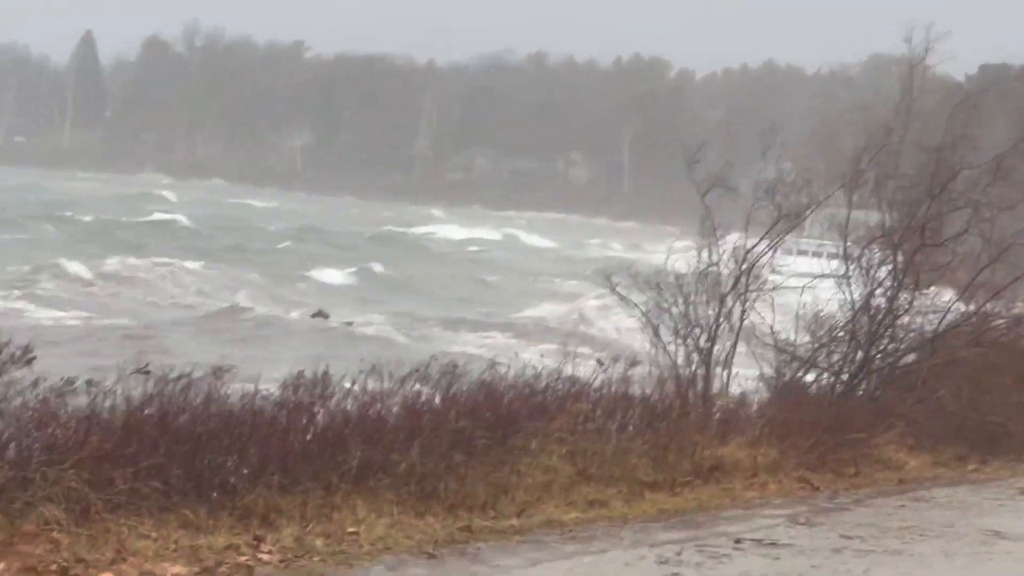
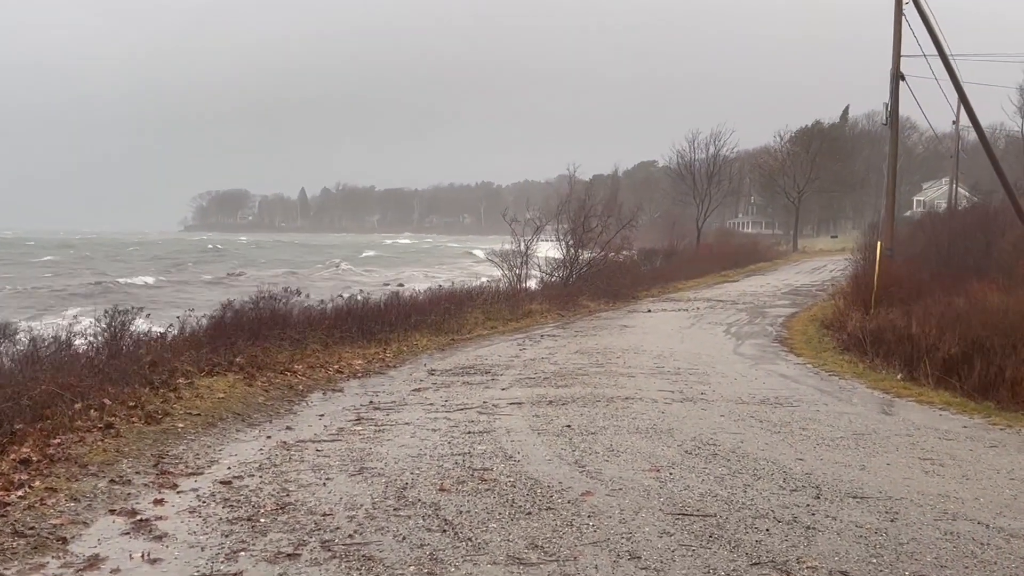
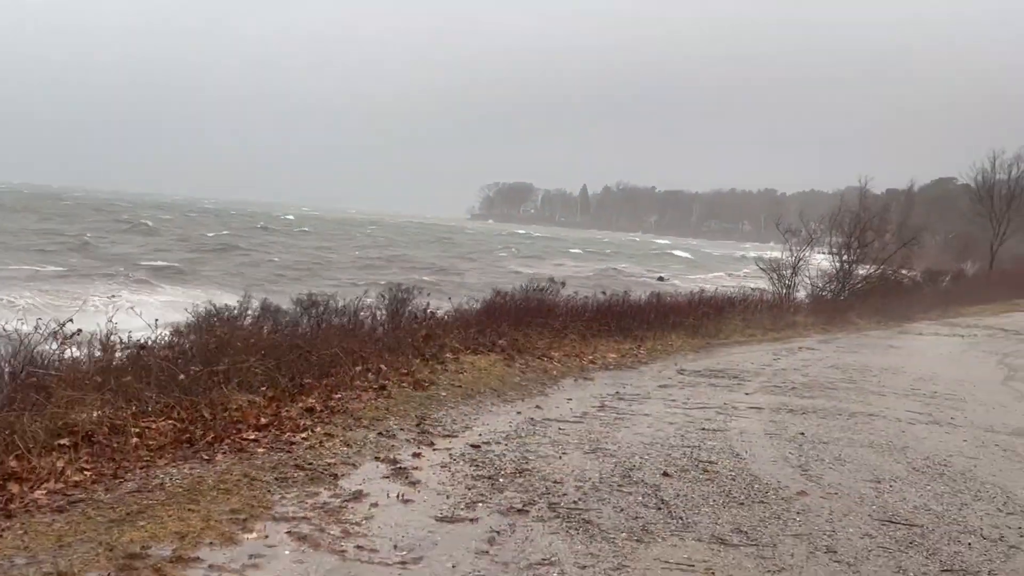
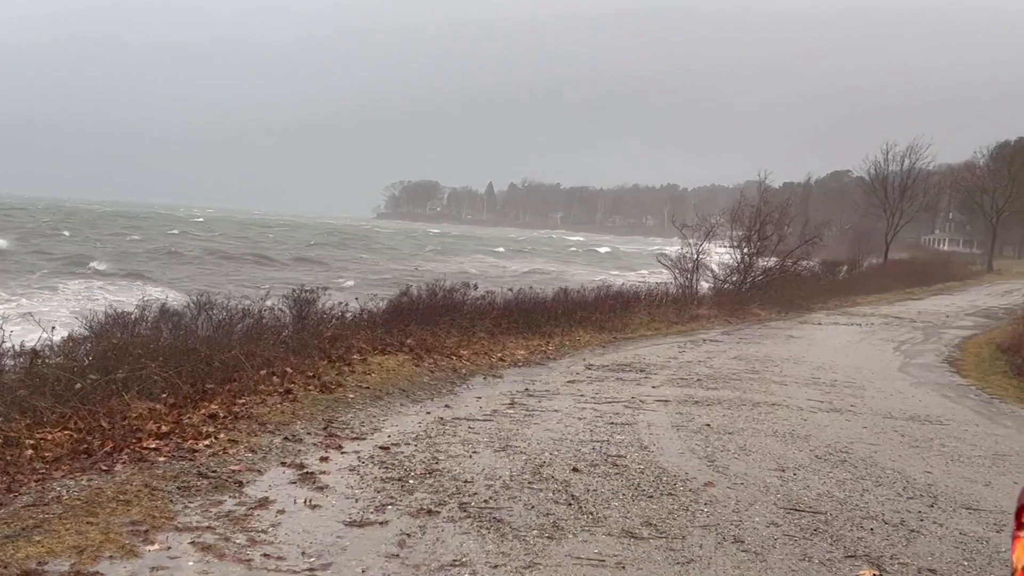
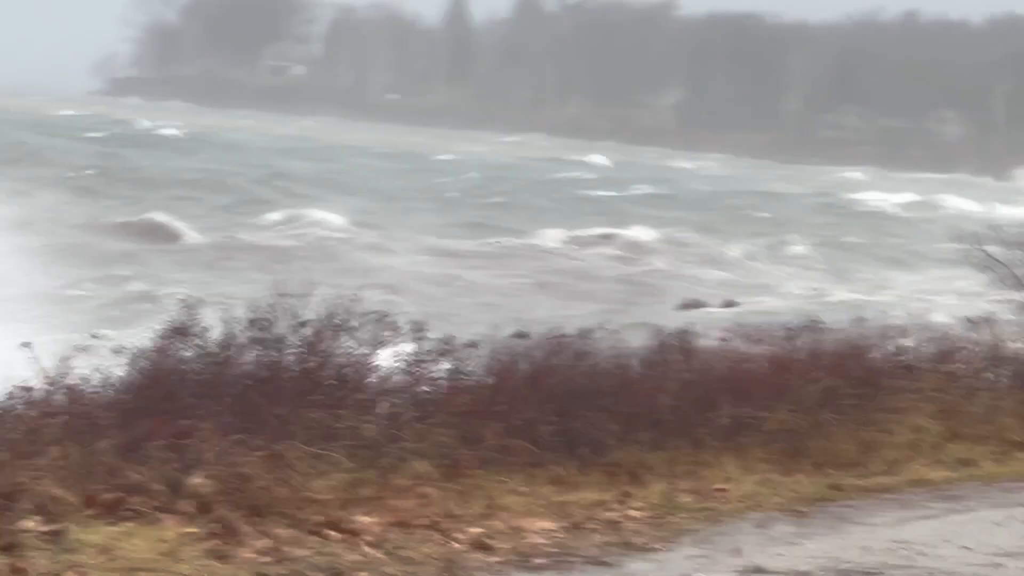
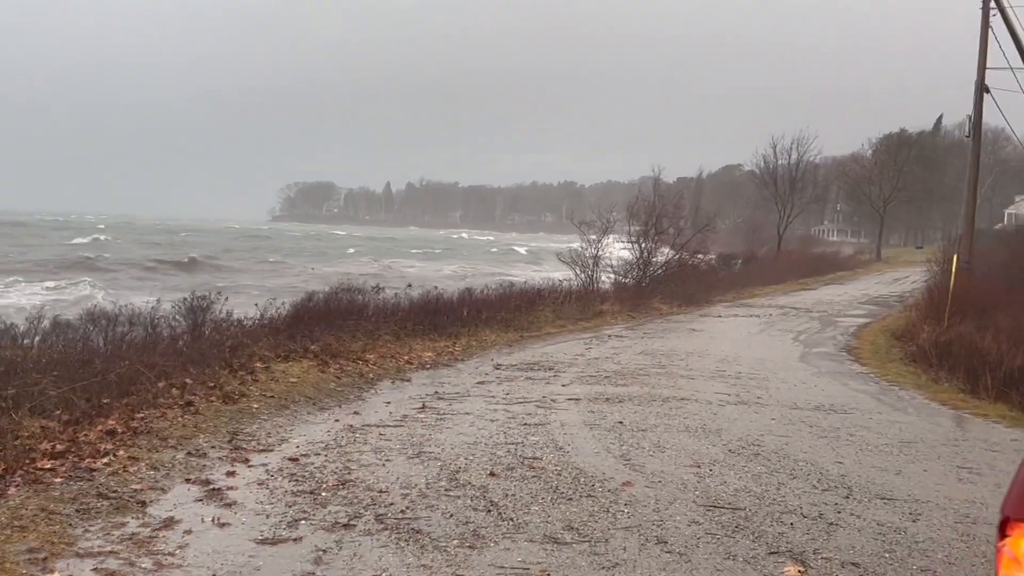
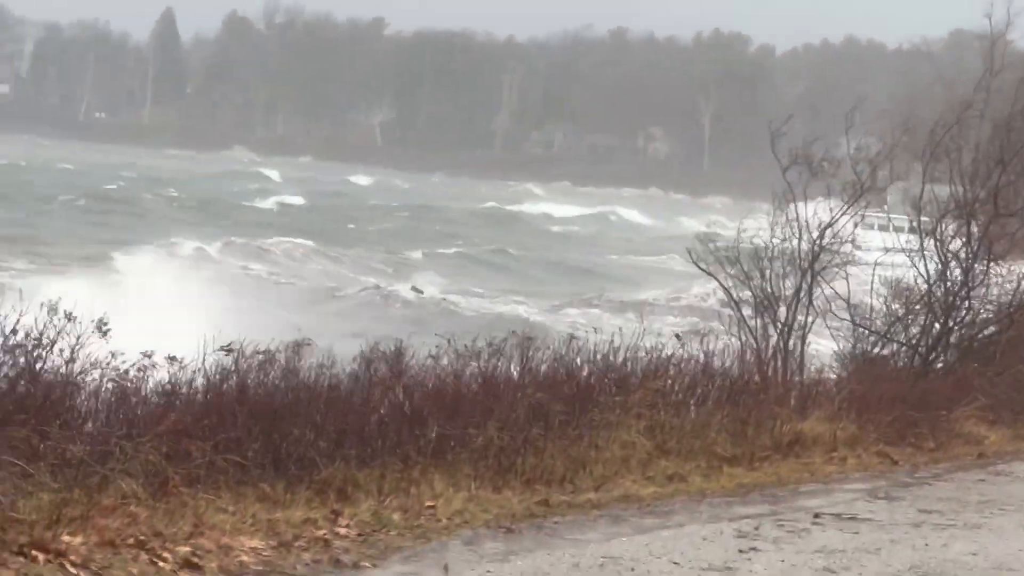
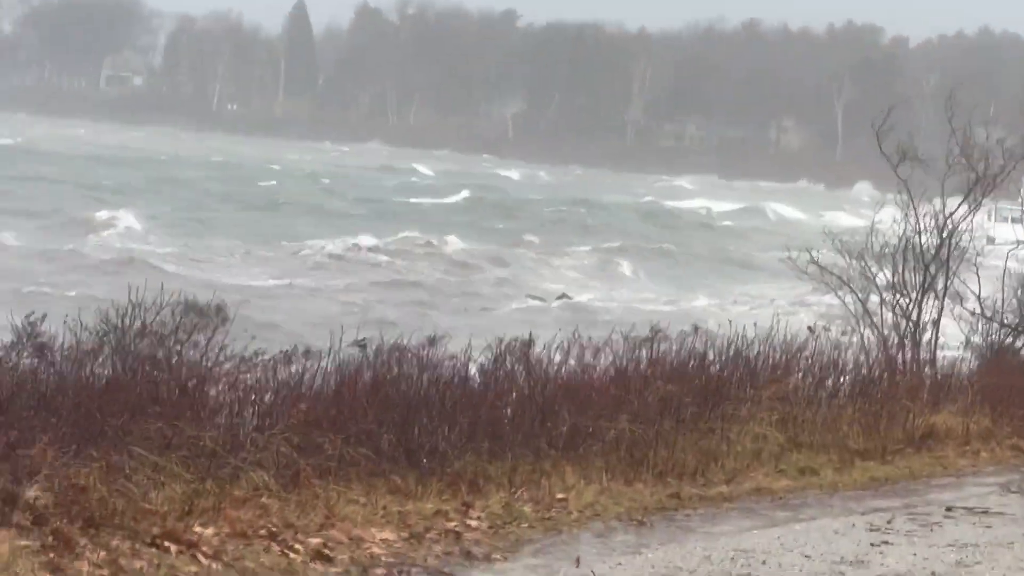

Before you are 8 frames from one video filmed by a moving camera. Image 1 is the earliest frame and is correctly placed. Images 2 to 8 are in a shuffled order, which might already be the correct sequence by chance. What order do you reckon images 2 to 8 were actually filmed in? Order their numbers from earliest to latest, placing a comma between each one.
7, 8, 5, 3, 4, 6, 2
